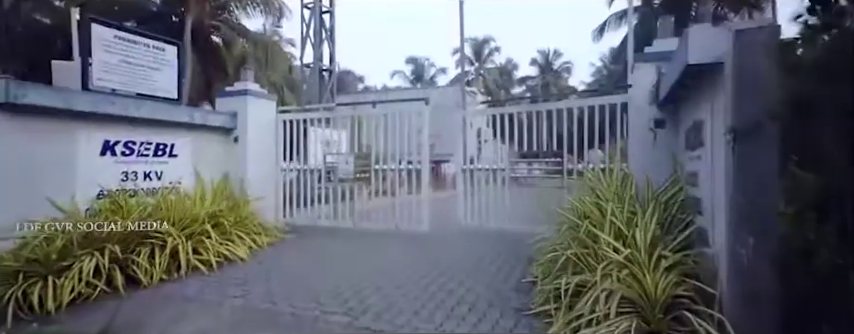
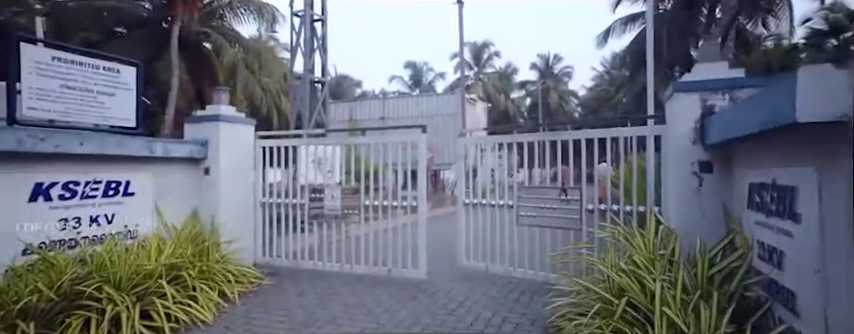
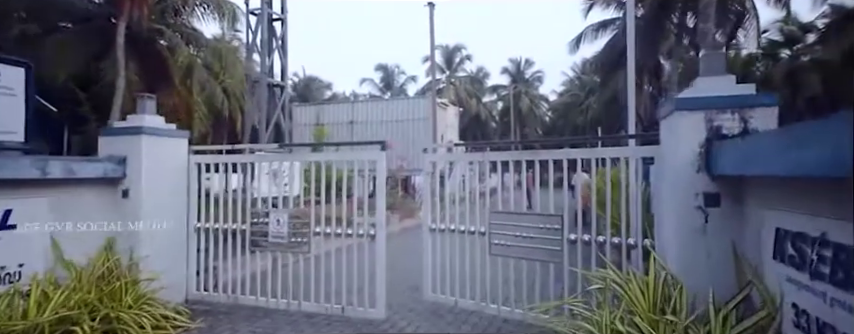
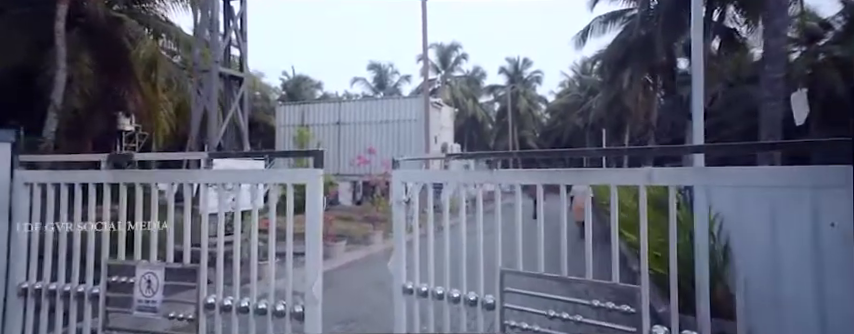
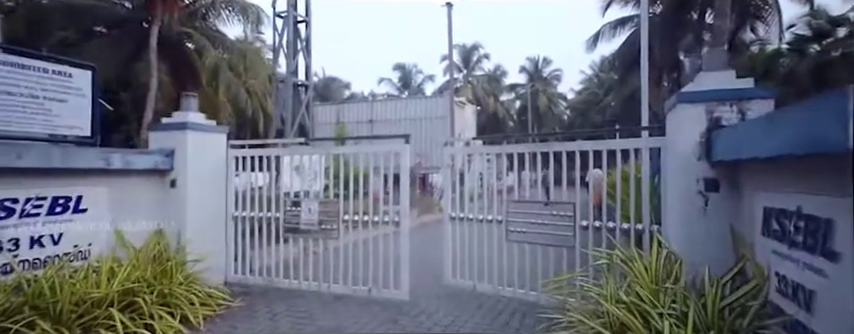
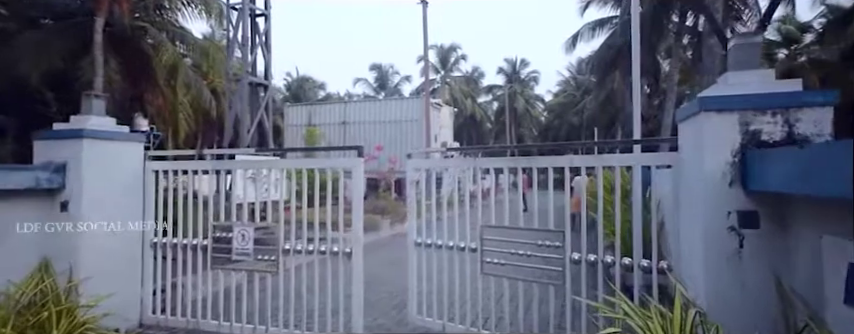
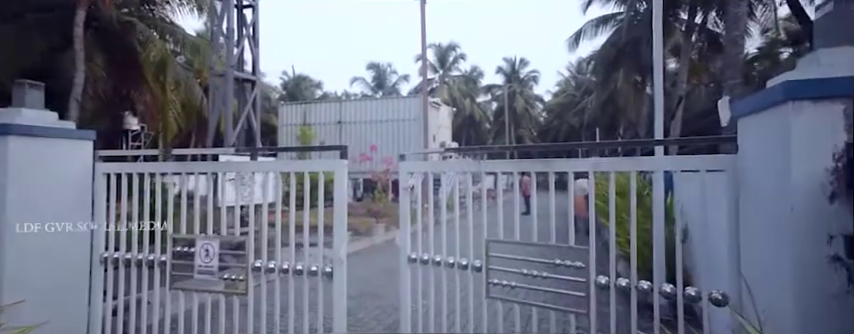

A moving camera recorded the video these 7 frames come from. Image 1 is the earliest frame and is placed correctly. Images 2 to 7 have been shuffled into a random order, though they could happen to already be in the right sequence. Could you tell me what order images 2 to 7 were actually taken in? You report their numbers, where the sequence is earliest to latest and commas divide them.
2, 5, 3, 6, 7, 4
